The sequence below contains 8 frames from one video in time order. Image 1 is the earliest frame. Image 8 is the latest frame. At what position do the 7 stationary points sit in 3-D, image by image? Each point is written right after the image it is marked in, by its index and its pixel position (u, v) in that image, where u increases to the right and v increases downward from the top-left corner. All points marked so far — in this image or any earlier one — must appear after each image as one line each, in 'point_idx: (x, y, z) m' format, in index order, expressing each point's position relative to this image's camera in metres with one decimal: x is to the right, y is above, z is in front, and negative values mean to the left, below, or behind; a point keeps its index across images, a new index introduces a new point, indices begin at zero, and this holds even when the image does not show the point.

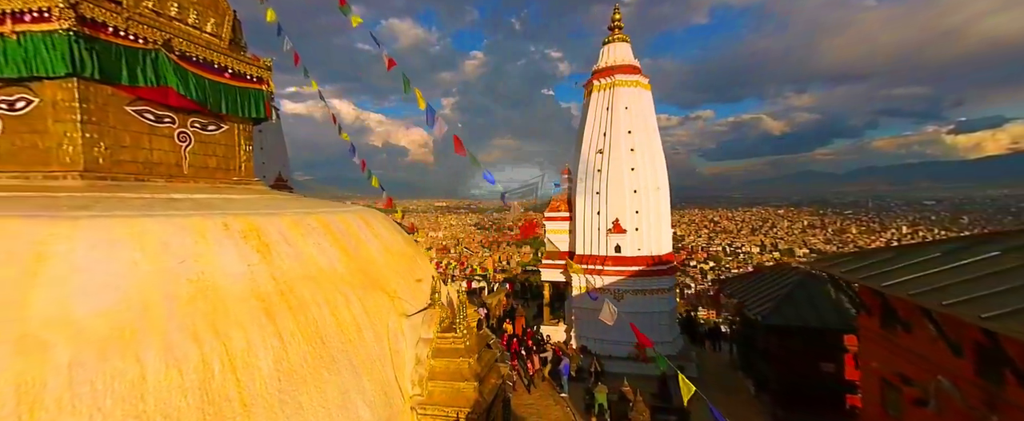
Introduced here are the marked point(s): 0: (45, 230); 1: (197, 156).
0: (-3.3, -0.1, +2.8) m
1: (-4.4, +0.8, +5.4) m
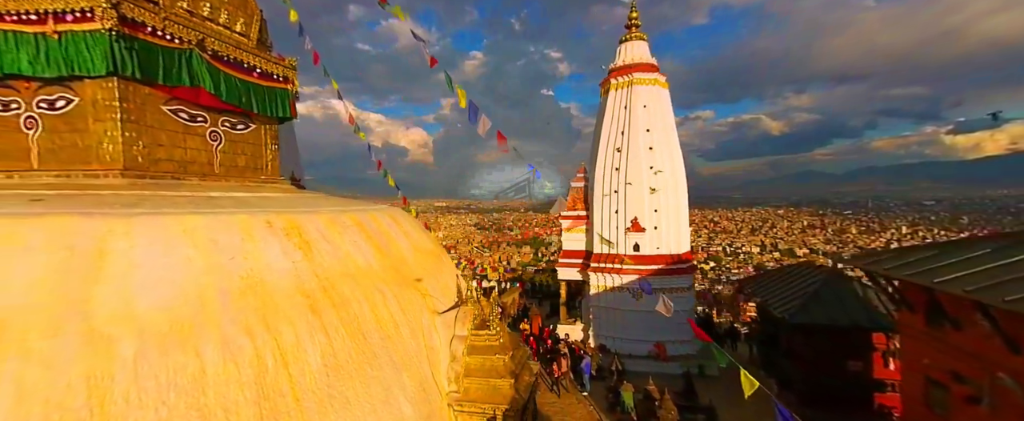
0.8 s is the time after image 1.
0: (-2.9, -0.1, +2.8) m
1: (-4.0, +0.8, +5.5) m
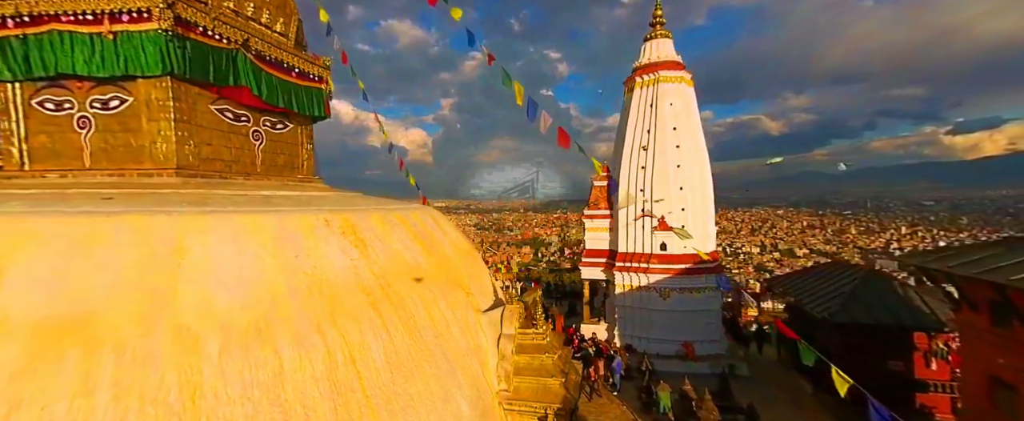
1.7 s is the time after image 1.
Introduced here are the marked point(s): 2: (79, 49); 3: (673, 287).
0: (-2.4, -0.1, +2.9) m
1: (-3.4, +0.8, +5.5) m
2: (-4.5, +1.7, +4.1) m
3: (+5.5, -2.4, +12.1) m
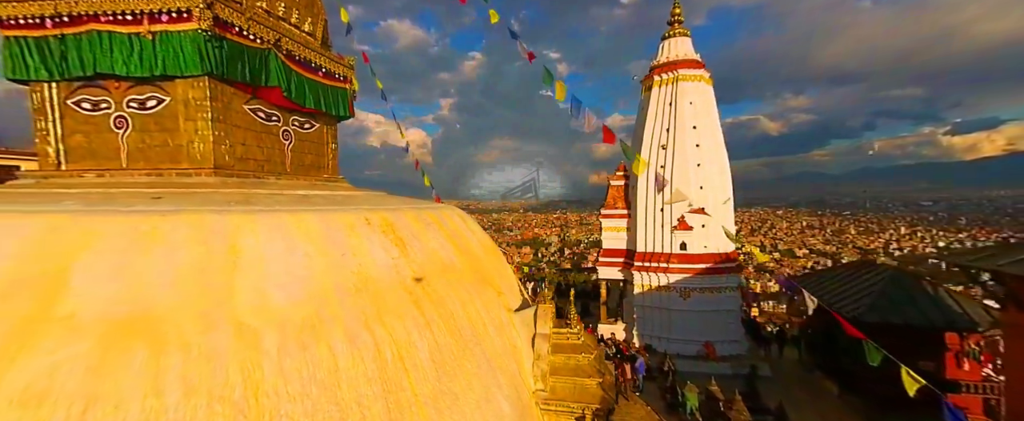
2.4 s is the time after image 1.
0: (-2.0, -0.1, +2.9) m
1: (-3.0, +0.8, +5.5) m
2: (-4.1, +1.7, +4.1) m
3: (+5.9, -2.4, +12.1) m
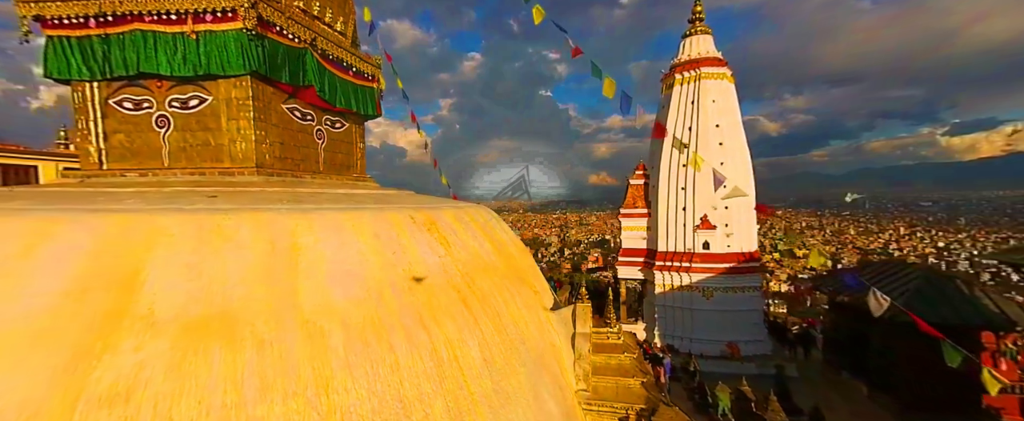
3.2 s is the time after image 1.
0: (-1.6, -0.1, +2.9) m
1: (-2.6, +0.8, +5.5) m
2: (-3.6, +1.7, +4.1) m
3: (+6.5, -2.4, +12.0) m
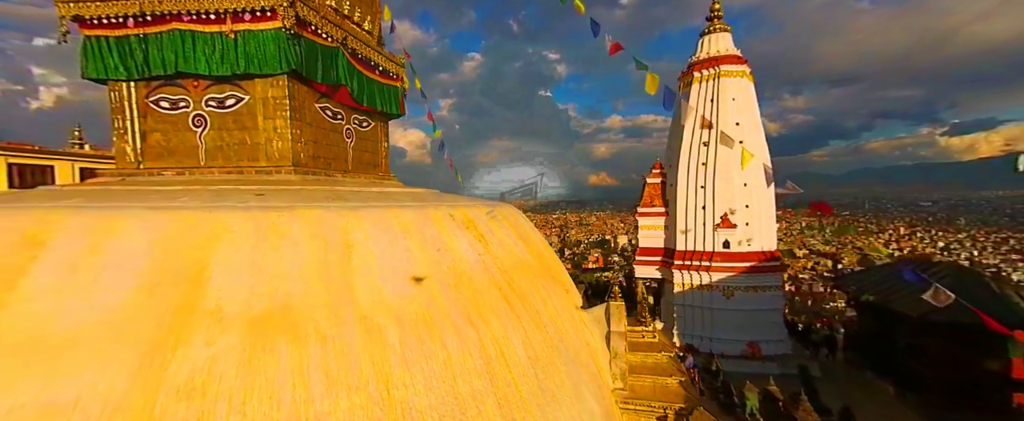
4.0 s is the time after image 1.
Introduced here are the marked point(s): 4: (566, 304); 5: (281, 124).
0: (-1.2, -0.1, +2.9) m
1: (-2.2, +0.8, +5.5) m
2: (-3.3, +1.7, +4.1) m
3: (+6.9, -2.3, +11.9) m
4: (+0.6, -1.0, +4.4) m
5: (-2.5, +0.9, +4.2) m
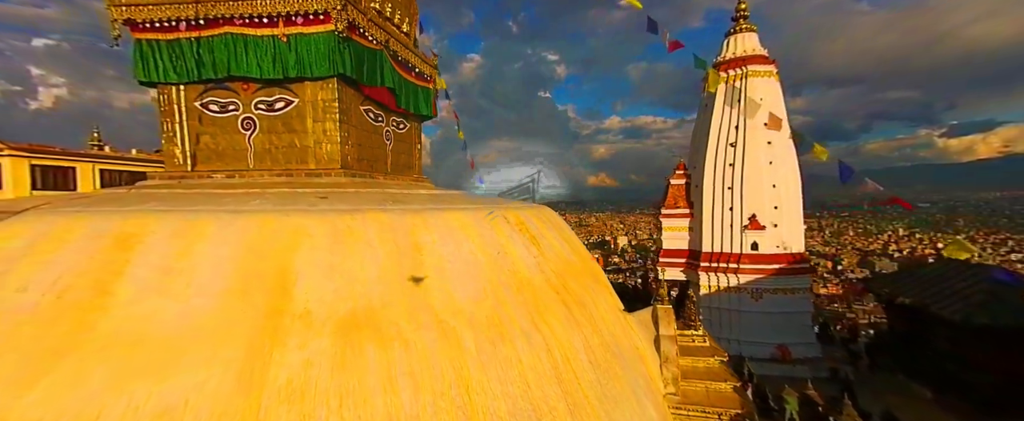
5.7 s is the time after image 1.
0: (-0.7, -0.1, +2.9) m
1: (-1.7, +0.8, +5.6) m
2: (-2.8, +1.7, +4.2) m
3: (+7.5, -2.4, +11.8) m
4: (+1.1, -1.1, +4.3) m
5: (-2.0, +0.9, +4.2) m
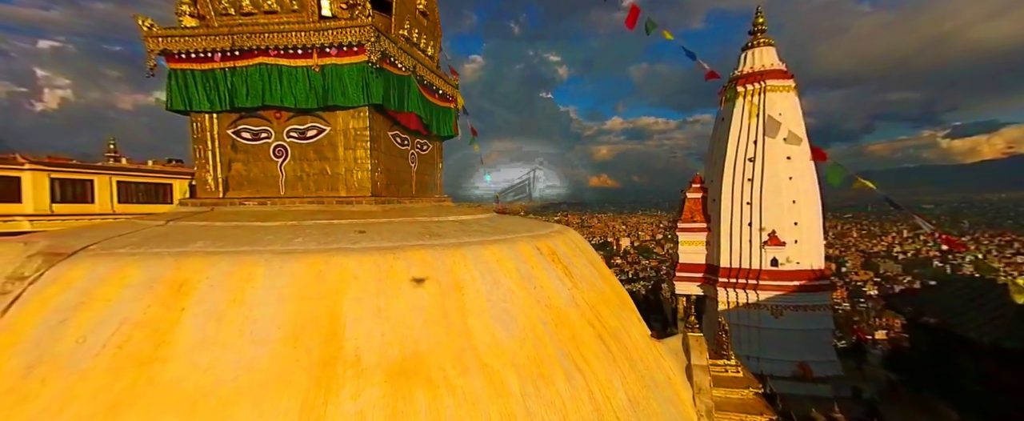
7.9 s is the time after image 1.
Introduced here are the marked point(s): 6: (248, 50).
0: (-0.5, -0.4, +2.9) m
1: (-1.3, +0.5, +5.6) m
2: (-2.4, +1.4, +4.2) m
3: (+7.9, -2.8, +11.7) m
4: (+1.4, -1.4, +4.3) m
5: (-1.6, +0.6, +4.2) m
6: (-2.9, +1.7, +4.3) m
